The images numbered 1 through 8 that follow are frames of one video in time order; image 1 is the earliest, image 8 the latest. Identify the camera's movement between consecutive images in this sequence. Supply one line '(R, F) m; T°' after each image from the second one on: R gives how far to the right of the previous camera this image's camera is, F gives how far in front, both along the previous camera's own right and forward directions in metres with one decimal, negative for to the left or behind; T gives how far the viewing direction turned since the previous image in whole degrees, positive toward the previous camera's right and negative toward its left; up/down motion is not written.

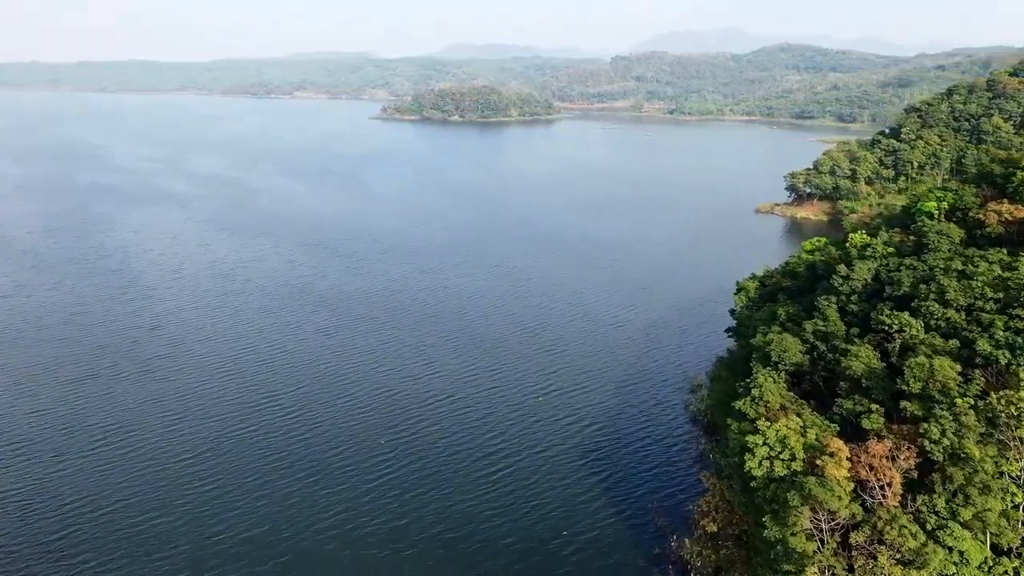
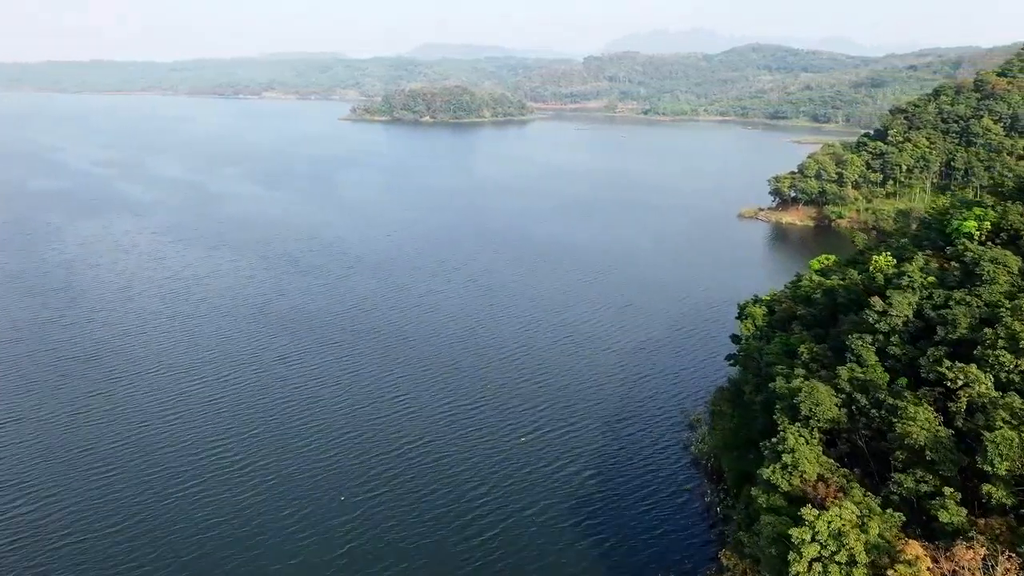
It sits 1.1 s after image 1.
(-0.2, +3.7) m; +2°
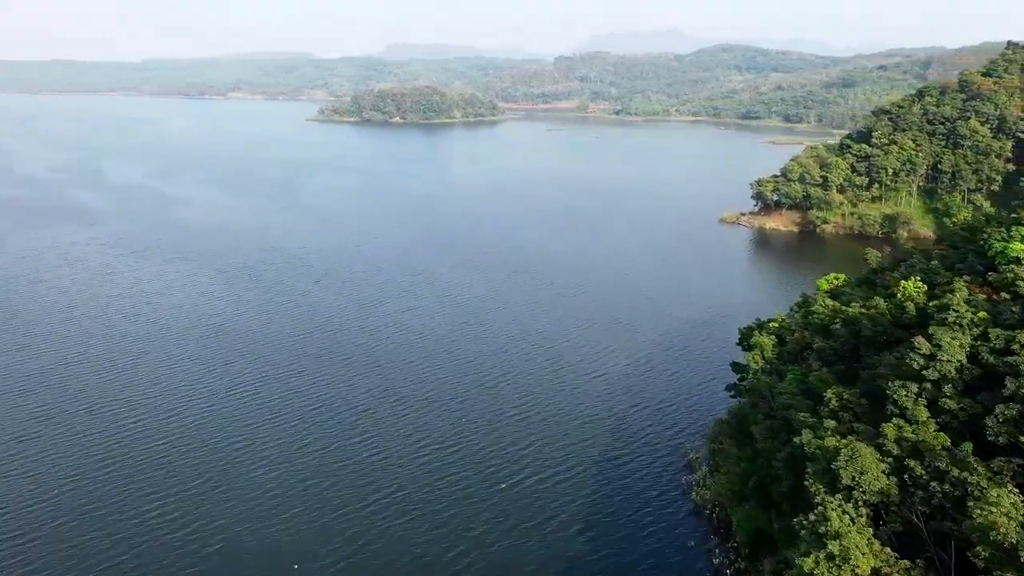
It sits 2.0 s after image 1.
(-0.2, +3.4) m; +2°
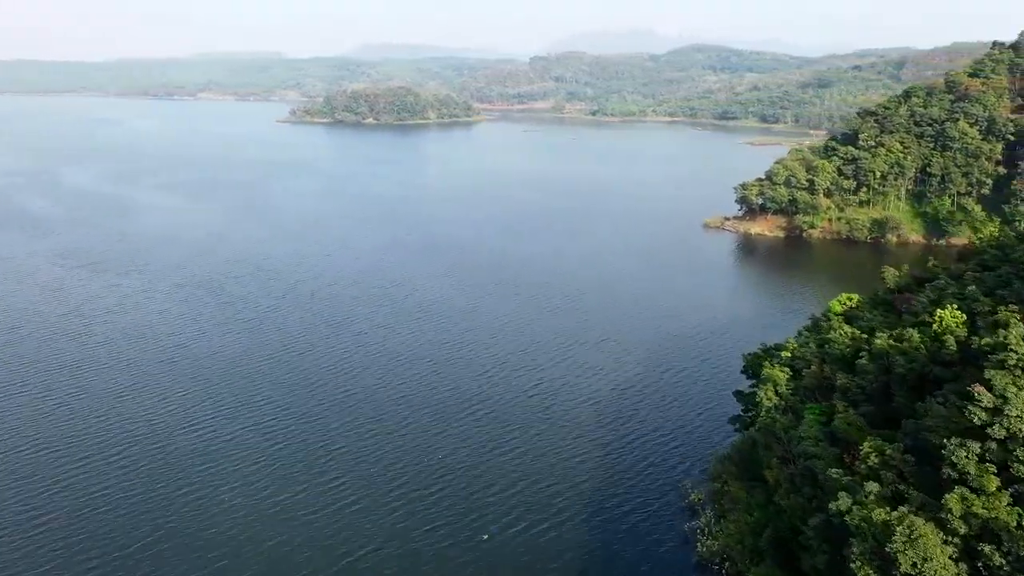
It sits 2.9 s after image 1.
(-0.2, +2.9) m; +2°
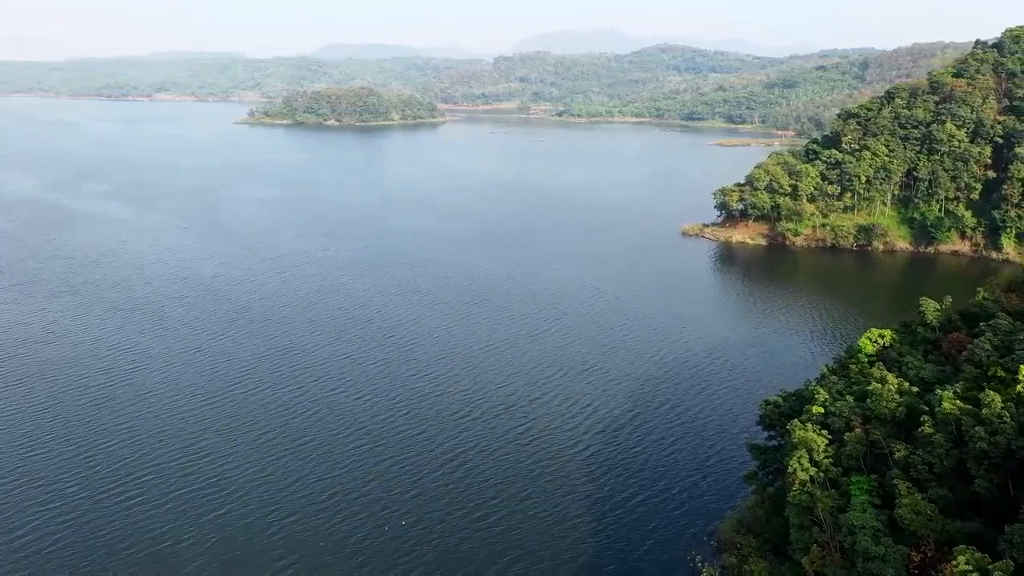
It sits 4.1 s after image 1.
(-0.3, +4.2) m; +2°
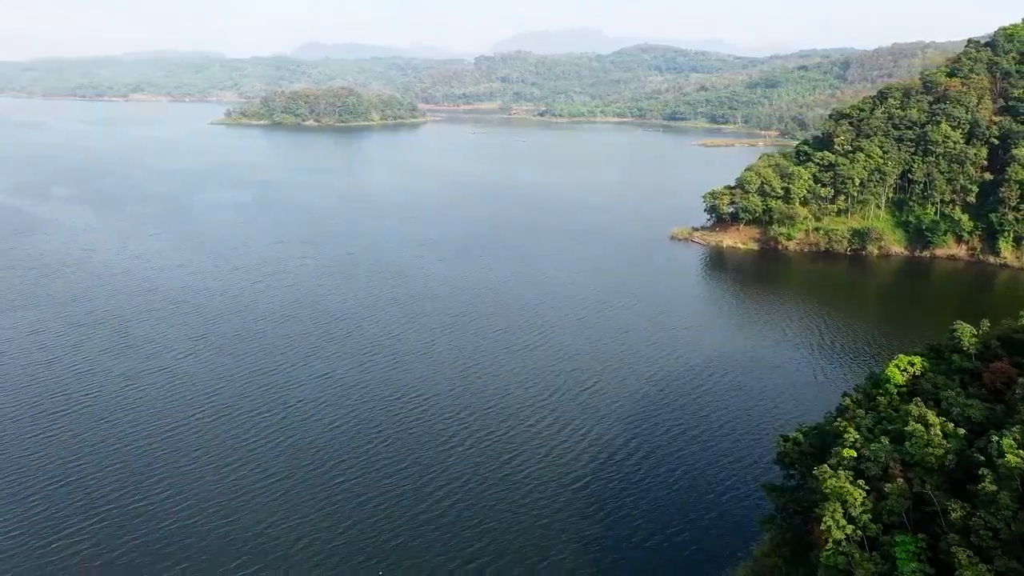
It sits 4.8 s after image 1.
(-0.2, +2.5) m; +1°
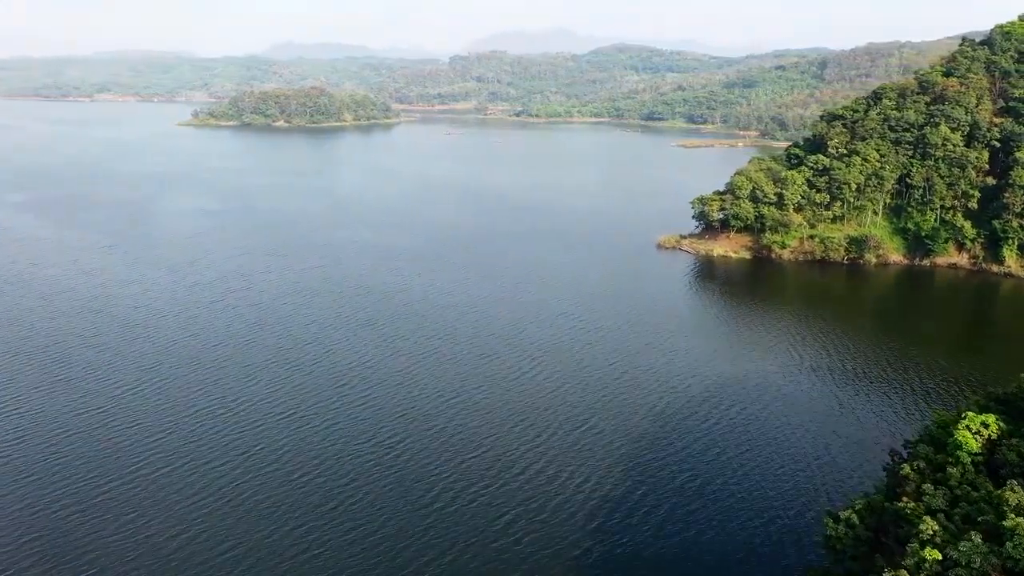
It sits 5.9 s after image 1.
(-0.2, +3.9) m; +2°
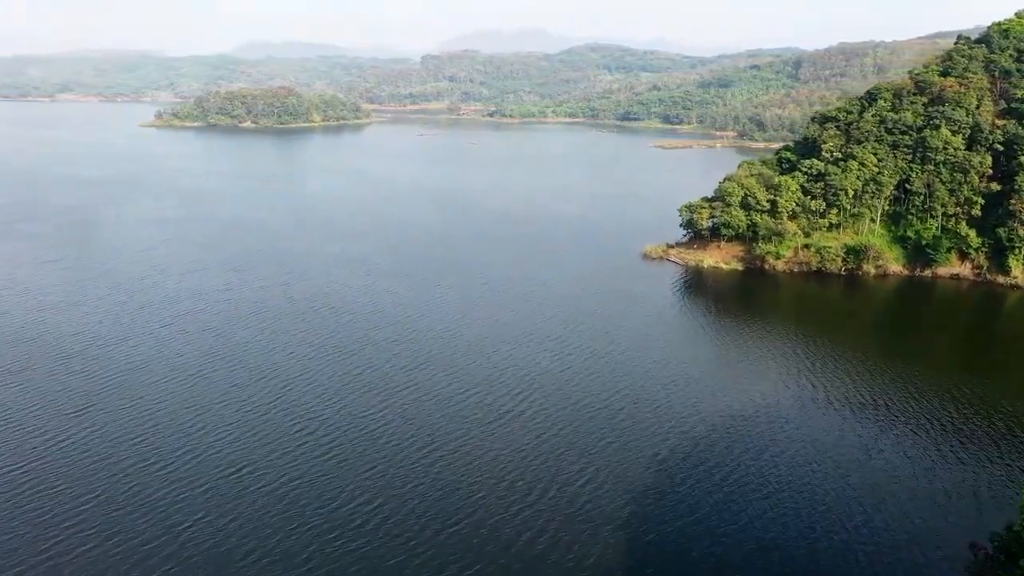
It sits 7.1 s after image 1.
(-0.3, +4.2) m; +2°
